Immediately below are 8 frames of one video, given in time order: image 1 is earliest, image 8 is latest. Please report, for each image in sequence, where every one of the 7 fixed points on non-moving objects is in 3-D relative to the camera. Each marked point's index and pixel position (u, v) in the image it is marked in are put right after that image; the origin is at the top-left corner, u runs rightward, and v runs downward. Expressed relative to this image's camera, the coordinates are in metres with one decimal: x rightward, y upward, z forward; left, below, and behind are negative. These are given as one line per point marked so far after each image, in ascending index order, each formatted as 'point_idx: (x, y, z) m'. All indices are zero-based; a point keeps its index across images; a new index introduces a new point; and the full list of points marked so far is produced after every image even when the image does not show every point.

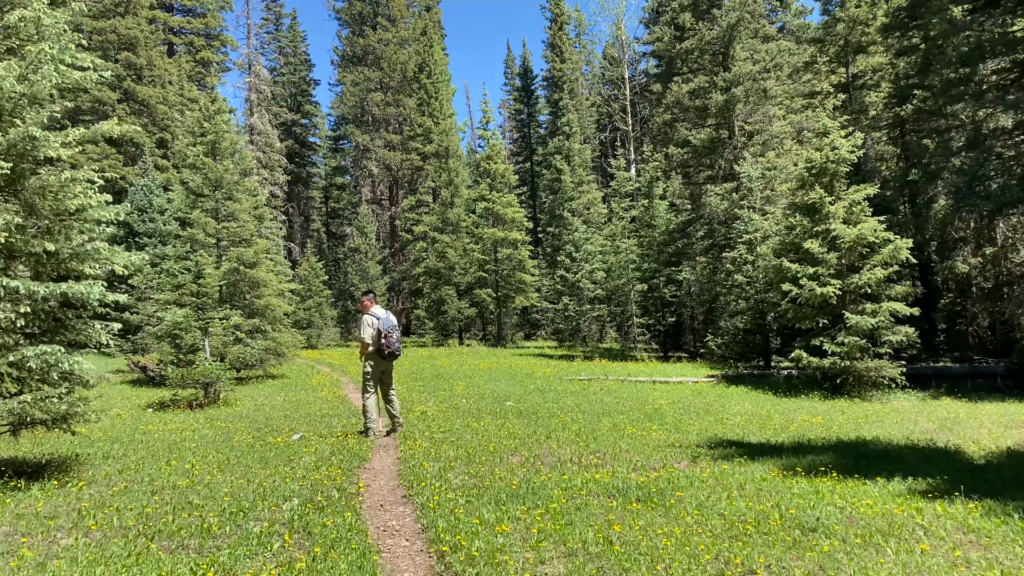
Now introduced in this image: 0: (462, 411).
0: (-0.9, -2.2, +14.5) m
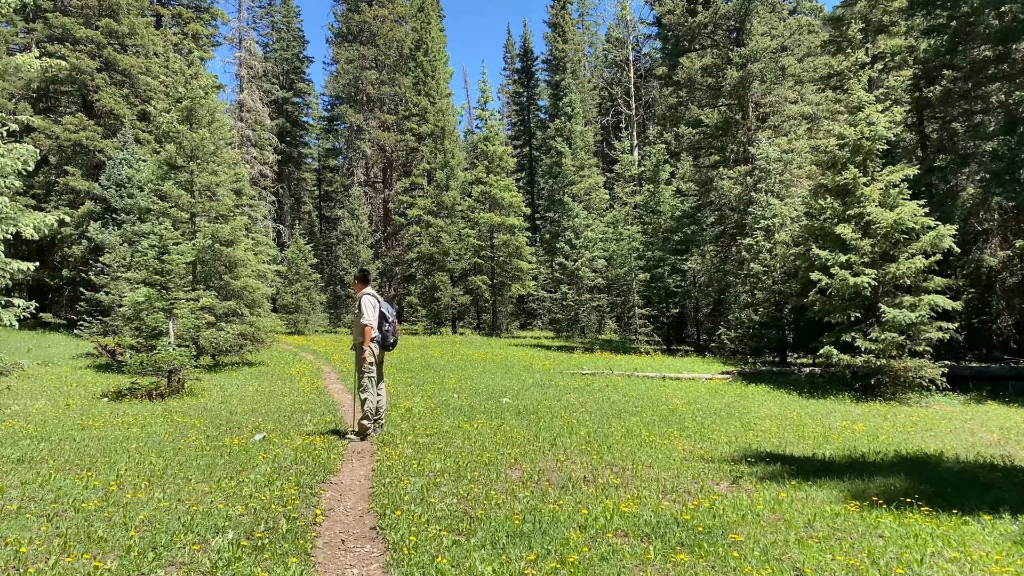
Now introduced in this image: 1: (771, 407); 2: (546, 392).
0: (-0.9, -1.9, +12.8) m
1: (+4.2, -1.9, +13.4) m
2: (+0.6, -1.9, +14.9) m
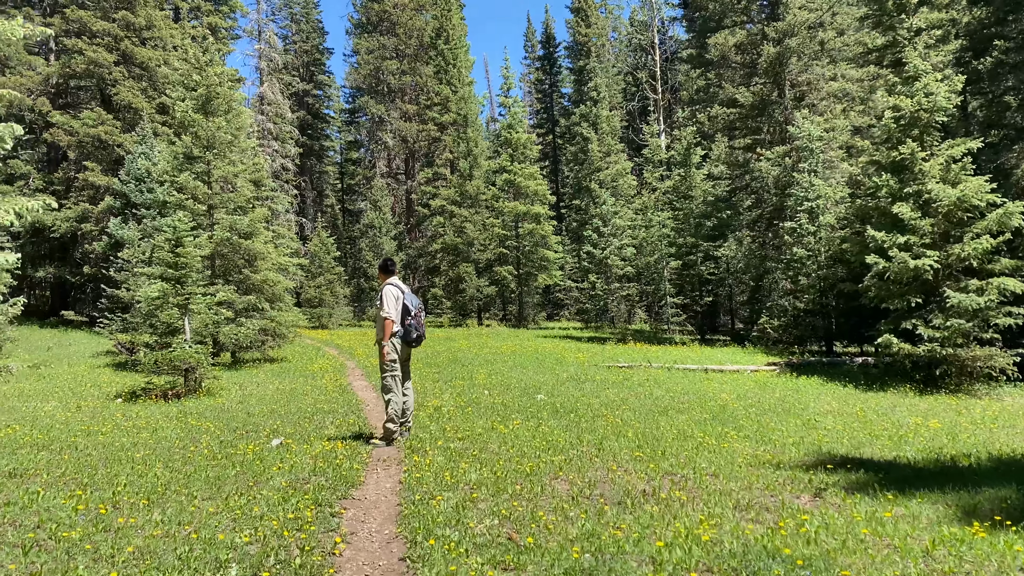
0: (-0.4, -1.7, +11.9) m
1: (+4.8, -1.7, +12.4) m
2: (+1.2, -1.7, +14.0) m
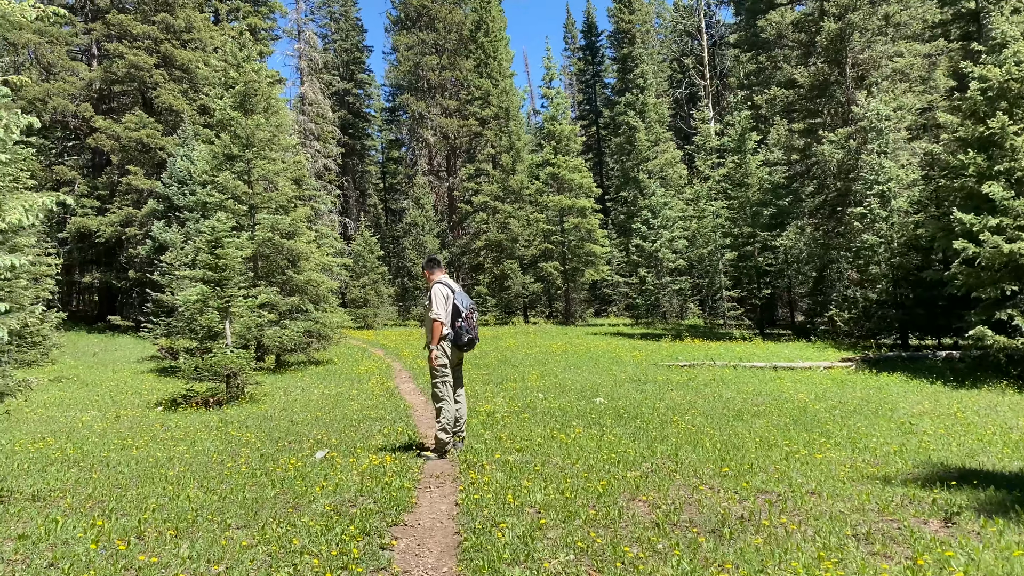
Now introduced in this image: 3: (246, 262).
0: (+0.4, -1.7, +11.0) m
1: (+5.6, -1.5, +11.3) m
2: (+2.1, -1.6, +13.0) m
3: (-6.1, +0.6, +18.9) m
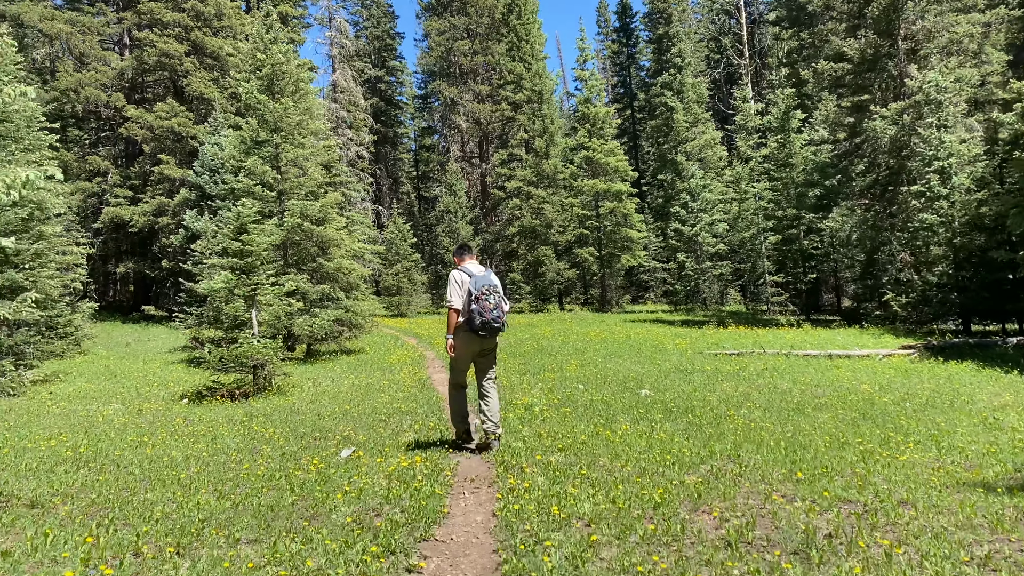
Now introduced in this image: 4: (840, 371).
0: (+0.9, -1.5, +10.3) m
1: (+6.1, -1.3, +10.3) m
2: (+2.7, -1.4, +12.2) m
3: (-5.3, +0.9, +18.3) m
4: (+5.0, -1.2, +12.6) m
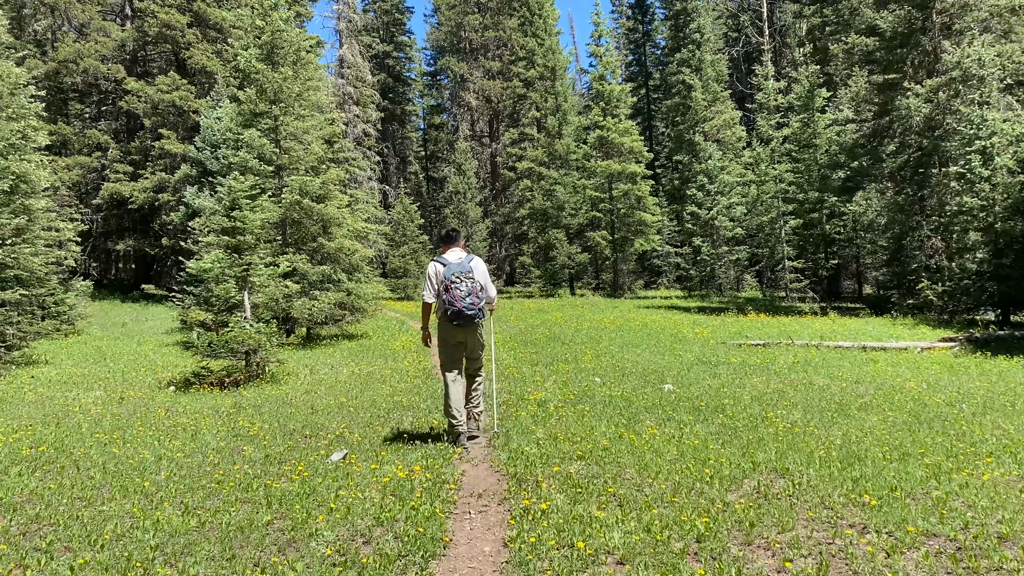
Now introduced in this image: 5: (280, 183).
0: (+1.0, -1.3, +9.3) m
1: (+6.2, -1.2, +9.3) m
2: (+2.8, -1.2, +11.2) m
3: (-5.0, +1.3, +17.4) m
4: (+5.1, -1.1, +11.6) m
5: (-5.3, +2.4, +19.0) m
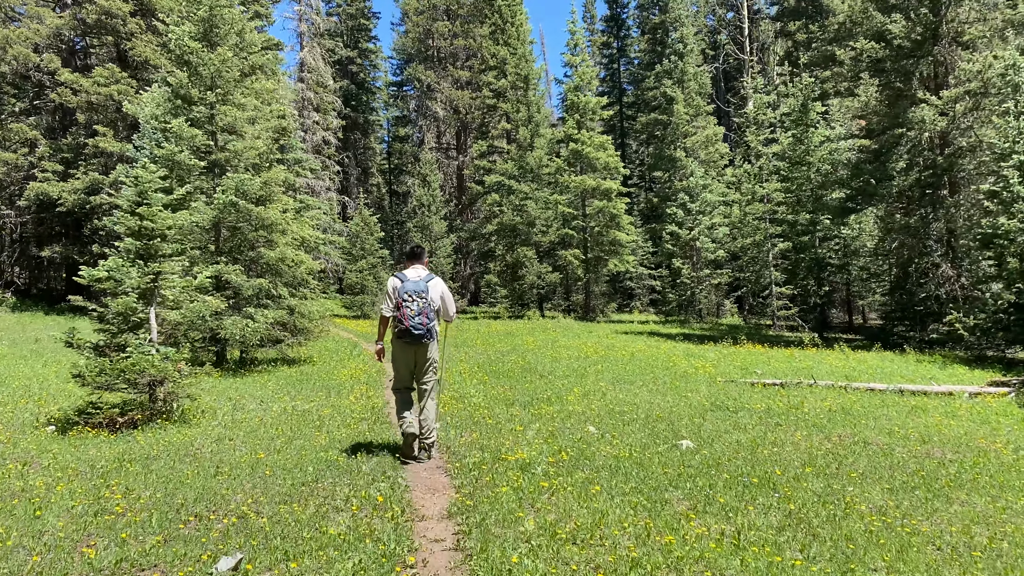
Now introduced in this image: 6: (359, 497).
0: (+0.8, -1.5, +7.0) m
1: (+6.0, -1.5, +7.2) m
2: (+2.5, -1.5, +9.0) m
3: (-5.6, +1.0, +14.8) m
4: (+4.8, -1.4, +9.4) m
5: (-5.9, +2.1, +16.4) m
6: (-1.2, -1.6, +6.3) m
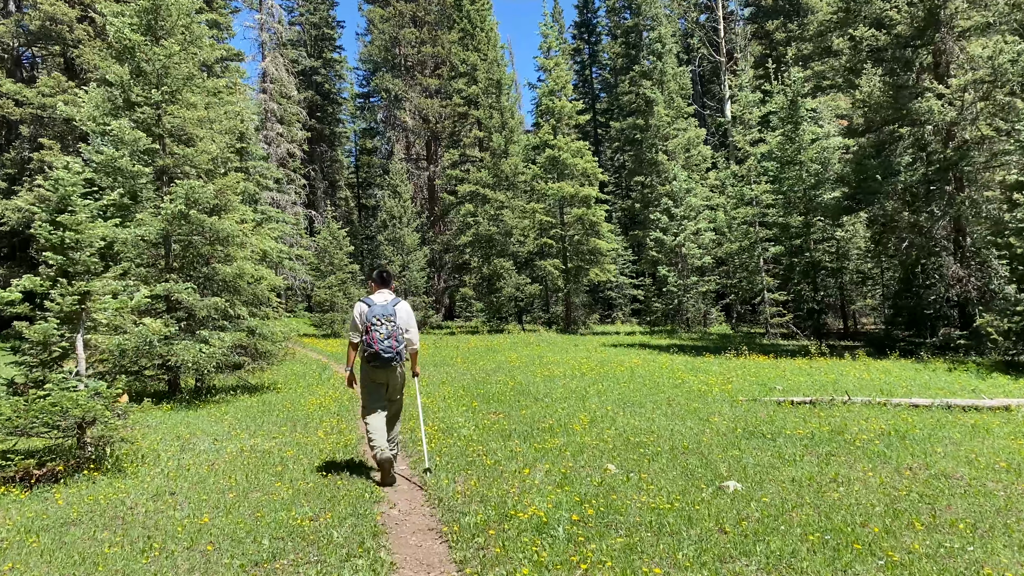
0: (+0.9, -1.6, +5.4) m
1: (+6.1, -1.5, +5.8) m
2: (+2.5, -1.5, +7.5) m
3: (-5.8, +0.7, +13.1) m
4: (+4.8, -1.4, +8.0) m
5: (-6.2, +1.7, +14.7) m
6: (-1.1, -1.7, +4.7) m
